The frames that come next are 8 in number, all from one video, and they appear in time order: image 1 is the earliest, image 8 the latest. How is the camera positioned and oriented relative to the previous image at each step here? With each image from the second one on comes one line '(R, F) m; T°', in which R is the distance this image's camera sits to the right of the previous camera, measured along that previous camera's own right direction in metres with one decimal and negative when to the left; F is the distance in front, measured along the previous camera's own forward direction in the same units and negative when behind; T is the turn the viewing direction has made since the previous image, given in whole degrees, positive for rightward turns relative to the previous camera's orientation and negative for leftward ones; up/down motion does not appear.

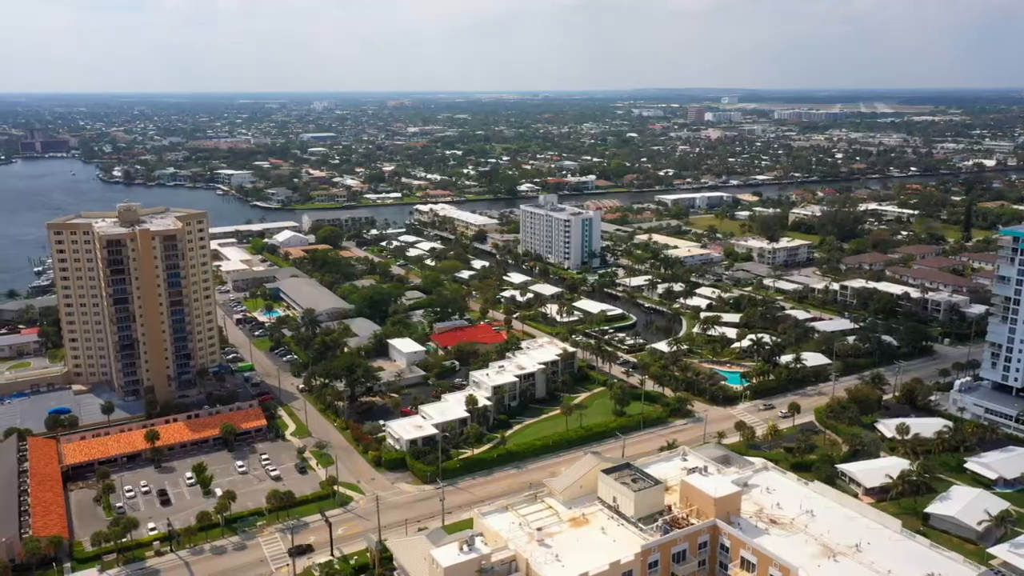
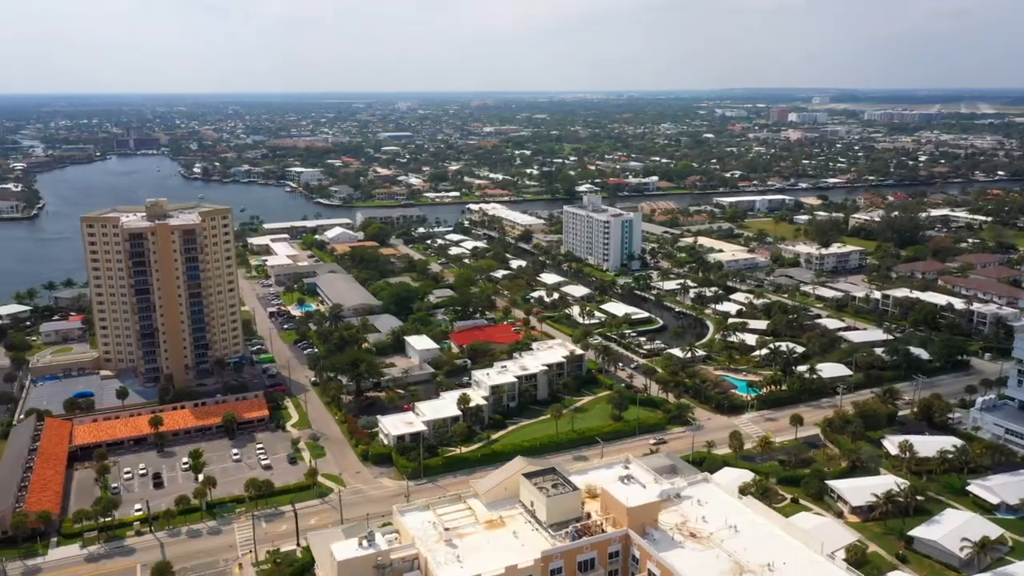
(+4.0, +0.2) m; -6°
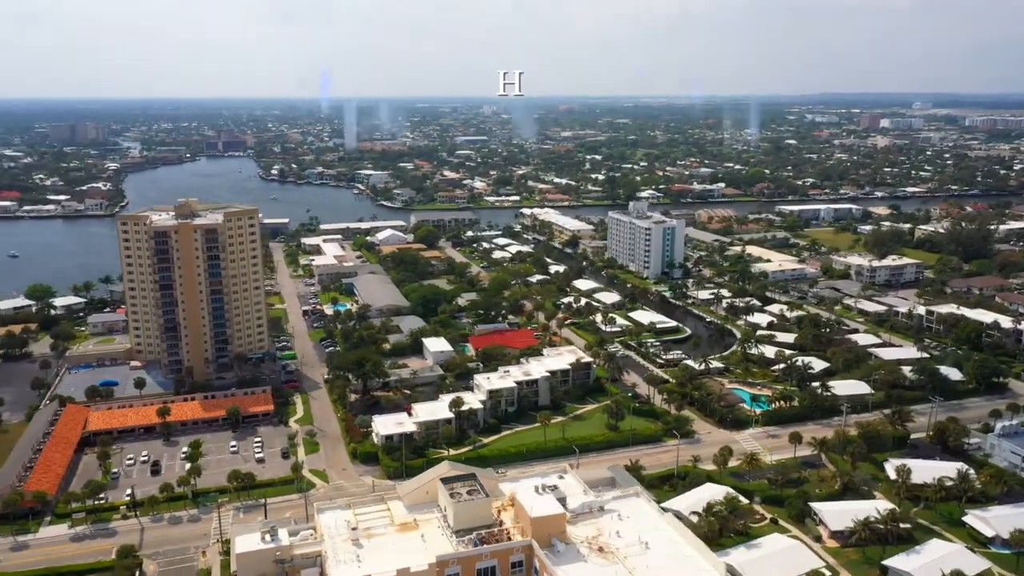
(+4.1, +0.2) m; -6°
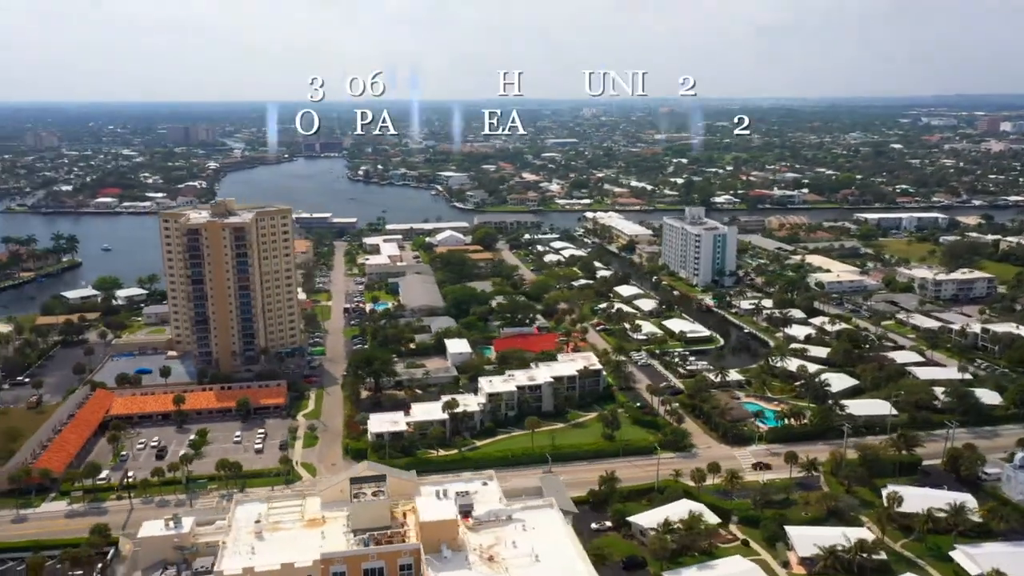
(+4.8, +0.3) m; -7°
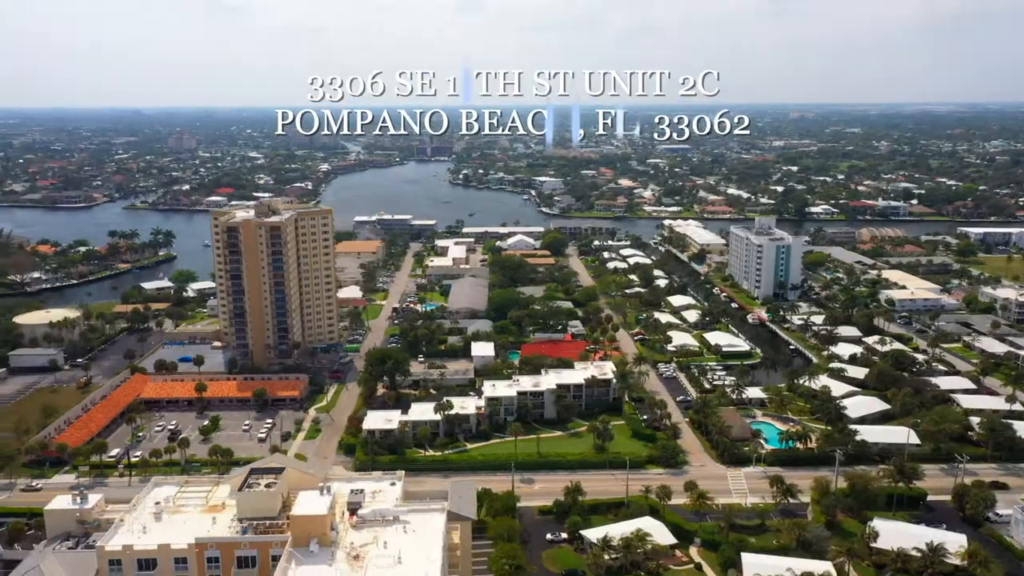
(+5.8, +0.5) m; -9°
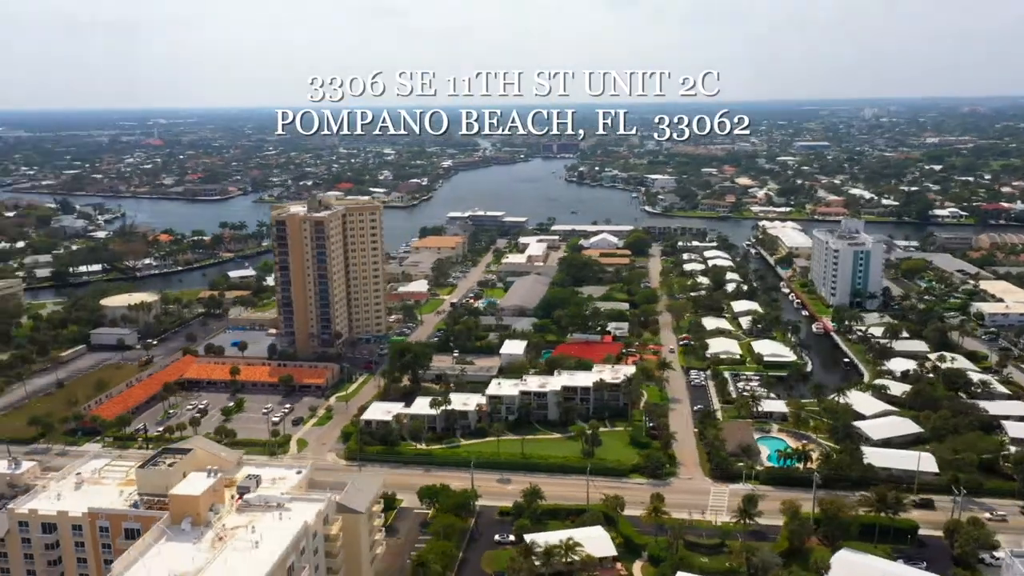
(+6.8, +0.7) m; -10°
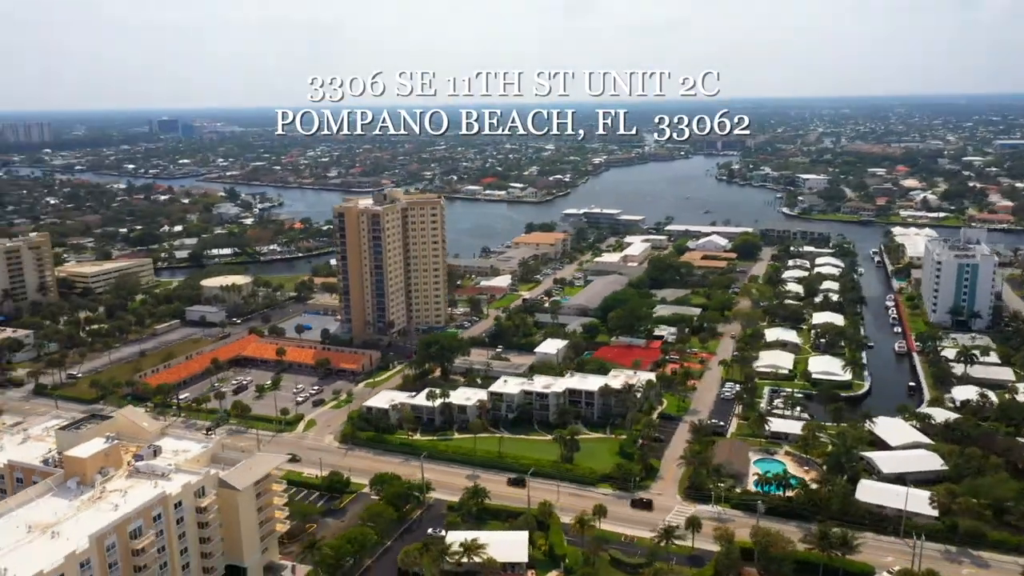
(+8.5, +1.1) m; -13°
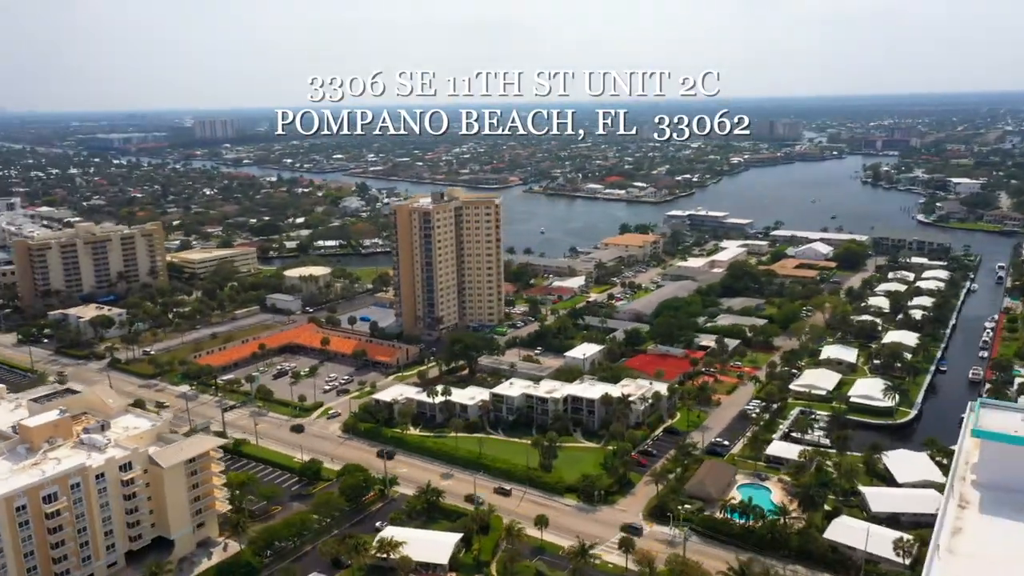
(+7.5, +0.8) m; -11°
